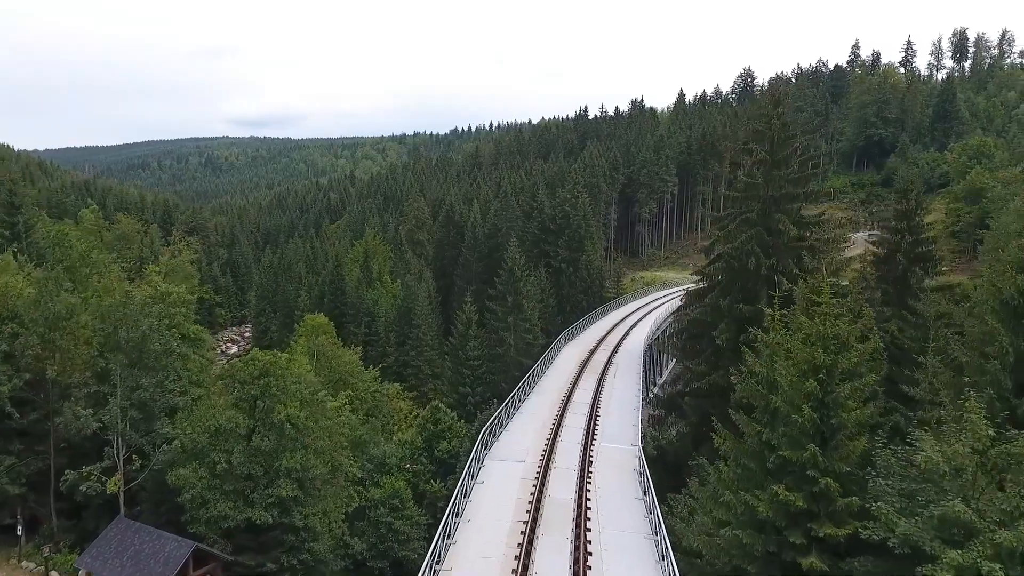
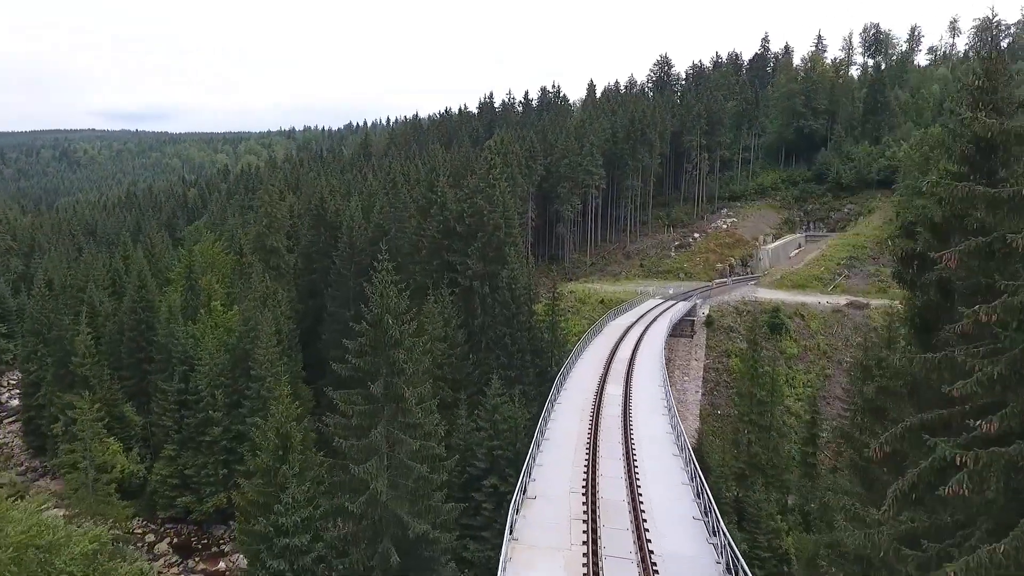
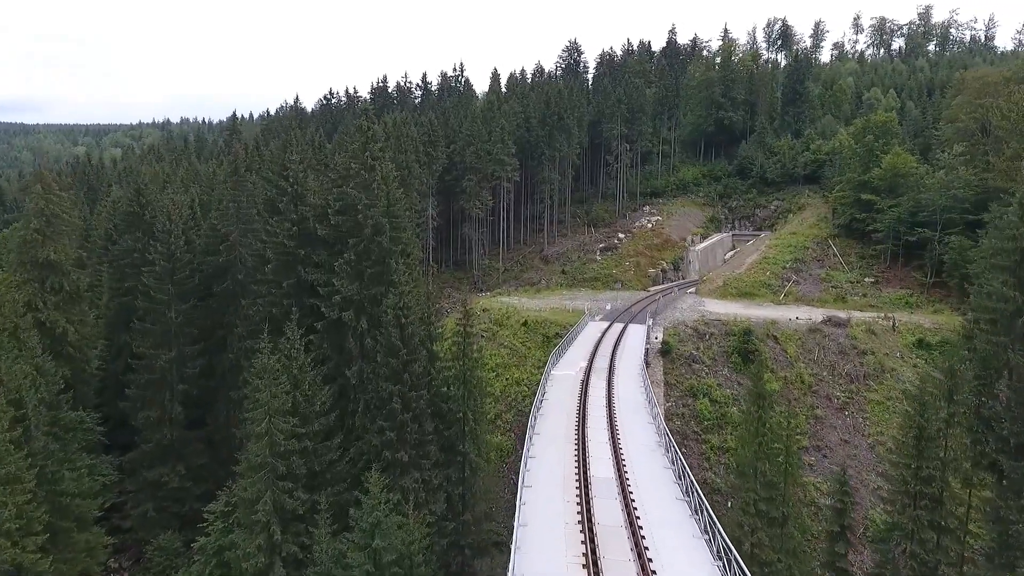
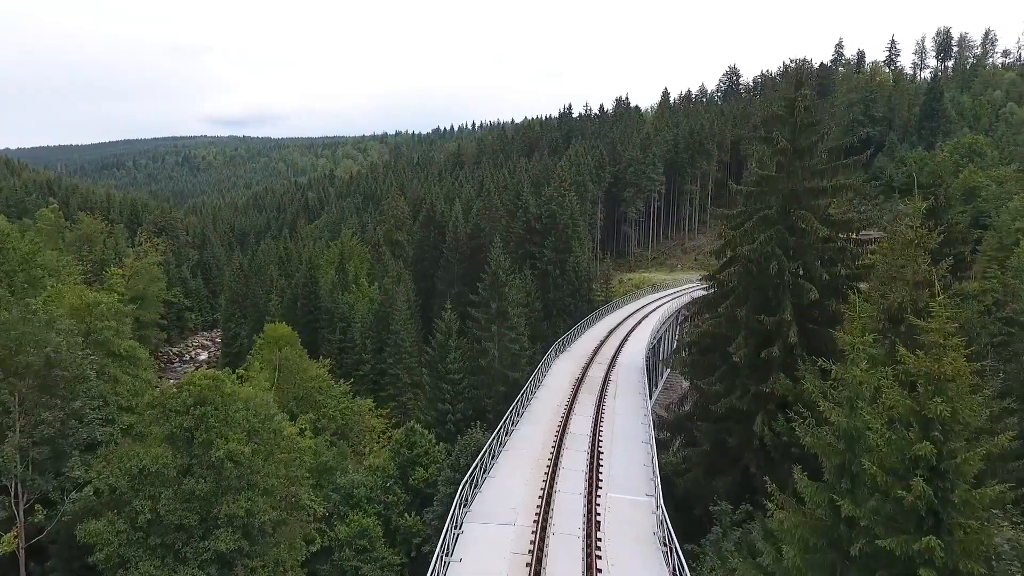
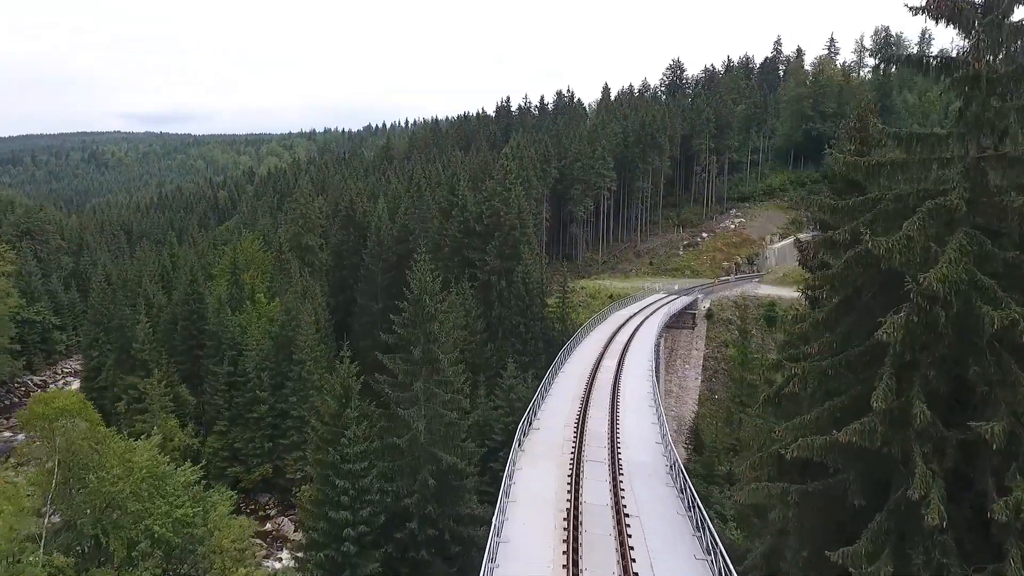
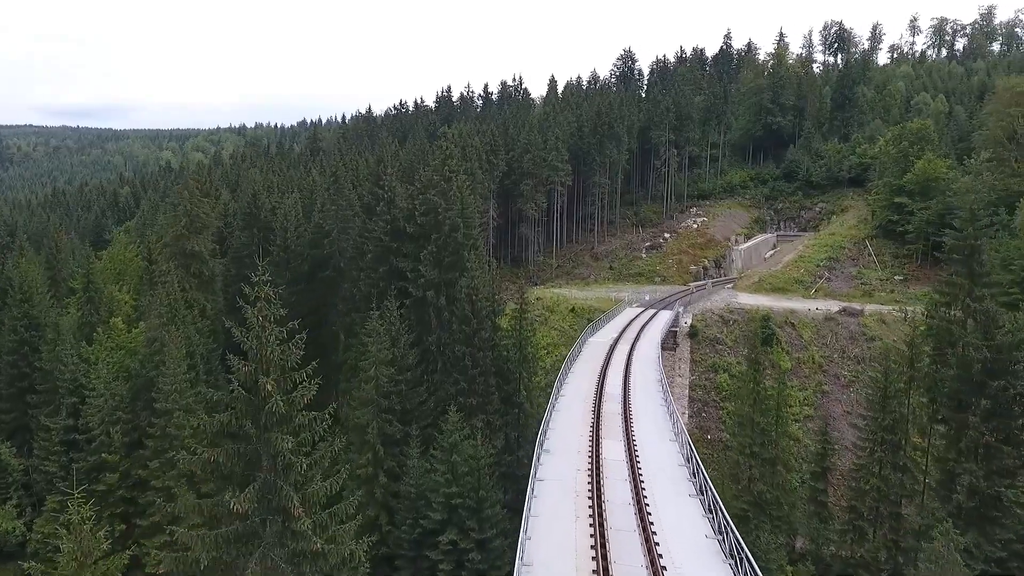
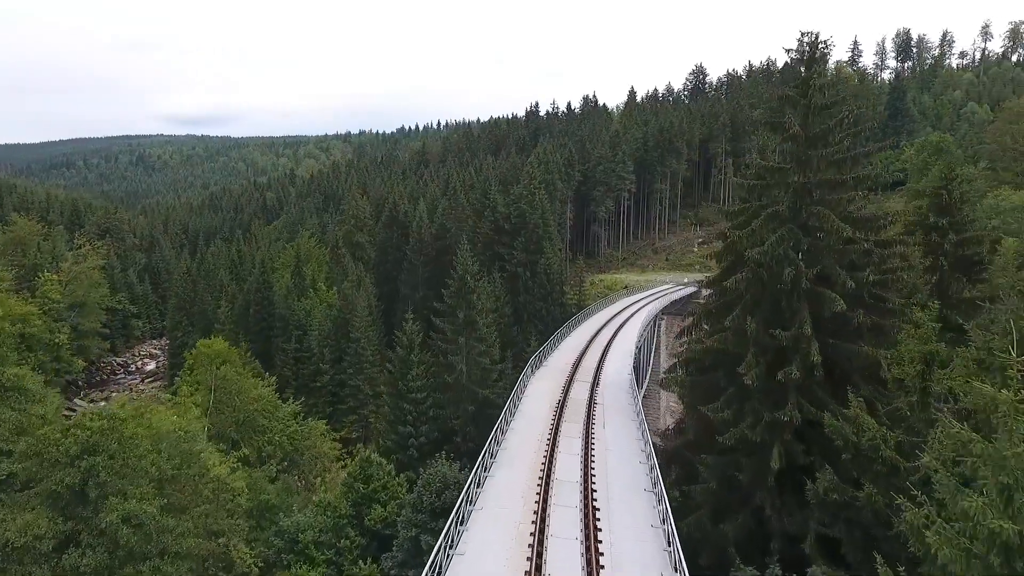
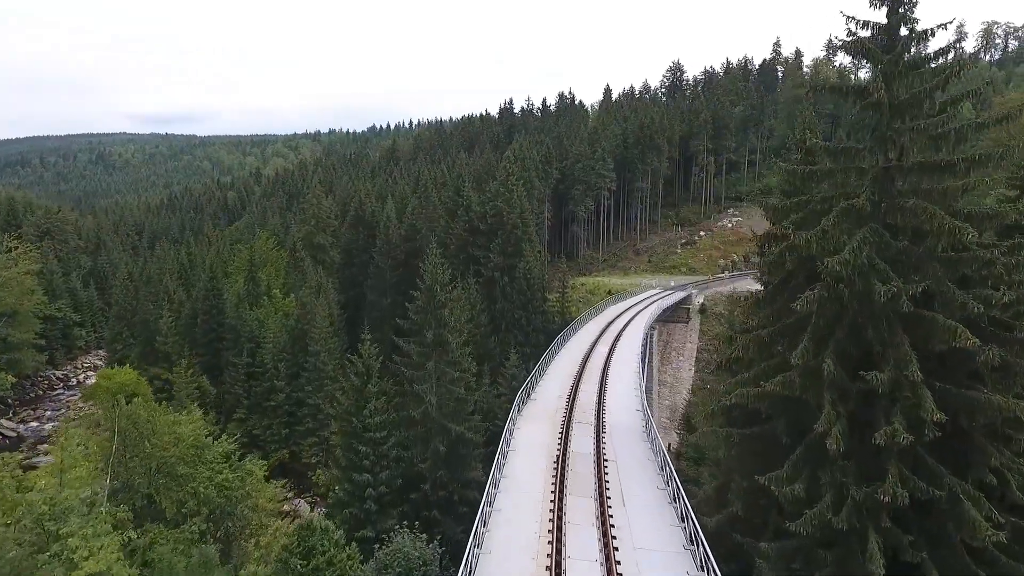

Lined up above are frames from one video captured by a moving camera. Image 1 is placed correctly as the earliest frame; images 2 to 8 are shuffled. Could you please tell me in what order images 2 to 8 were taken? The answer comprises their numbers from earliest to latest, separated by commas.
4, 7, 8, 5, 2, 6, 3
